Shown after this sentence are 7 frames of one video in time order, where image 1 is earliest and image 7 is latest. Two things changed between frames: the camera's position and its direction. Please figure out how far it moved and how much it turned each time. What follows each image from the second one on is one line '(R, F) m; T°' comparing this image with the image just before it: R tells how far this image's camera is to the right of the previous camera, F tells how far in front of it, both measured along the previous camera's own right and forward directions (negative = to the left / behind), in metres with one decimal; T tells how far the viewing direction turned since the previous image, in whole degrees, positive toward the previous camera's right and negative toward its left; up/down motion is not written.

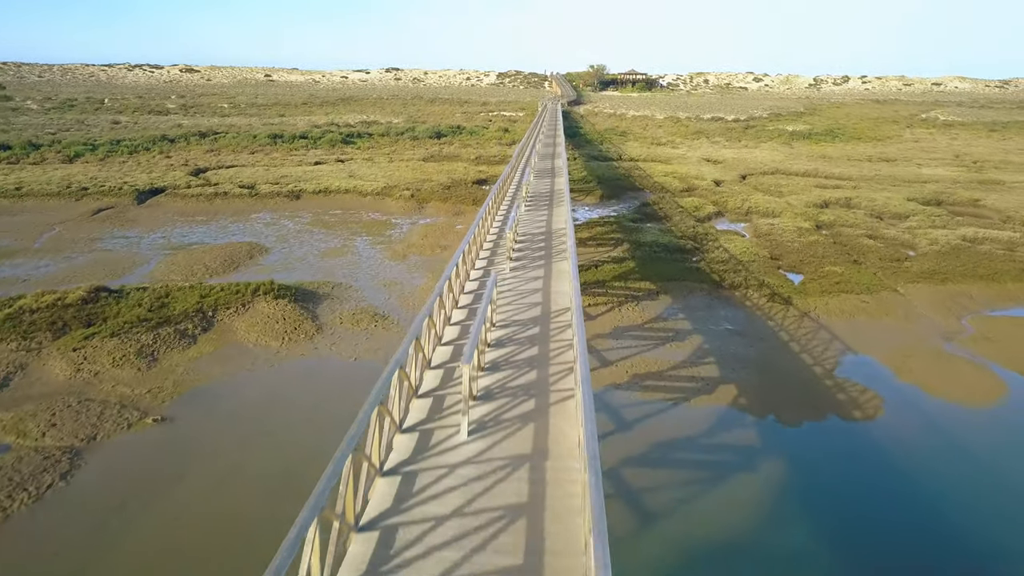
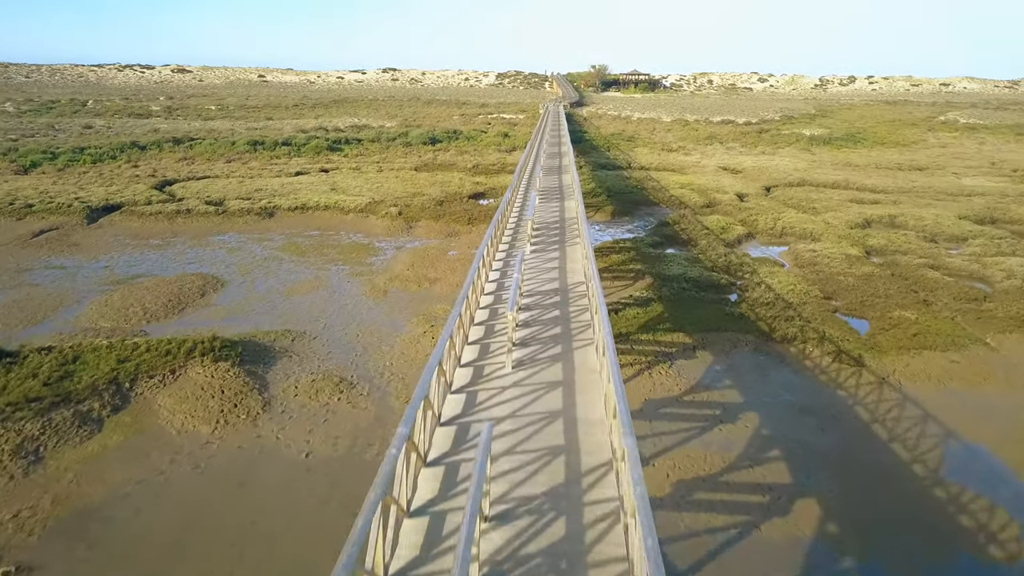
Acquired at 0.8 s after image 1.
(0.0, +2.3) m; 0°
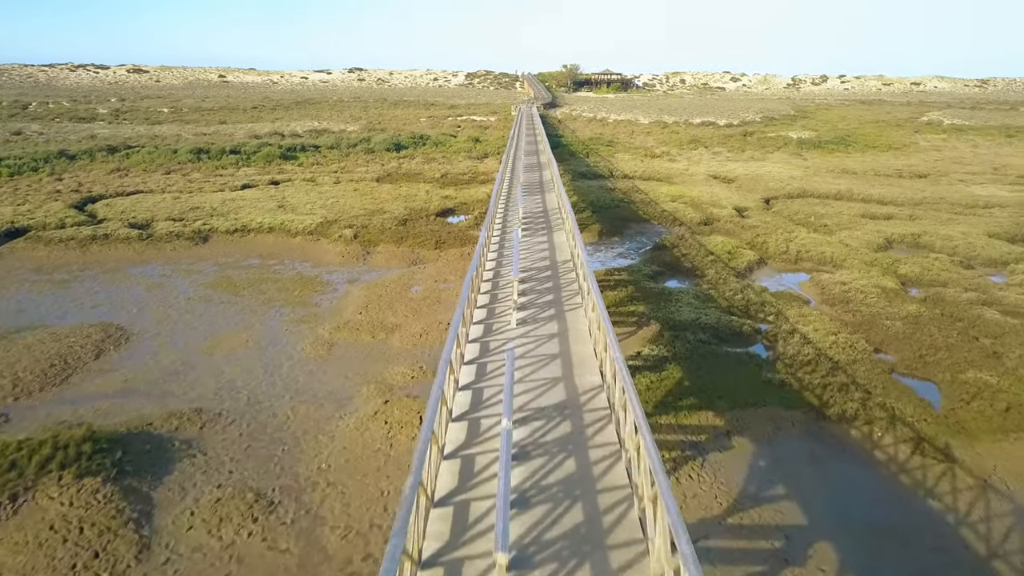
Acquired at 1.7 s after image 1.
(0.0, +2.3) m; +2°
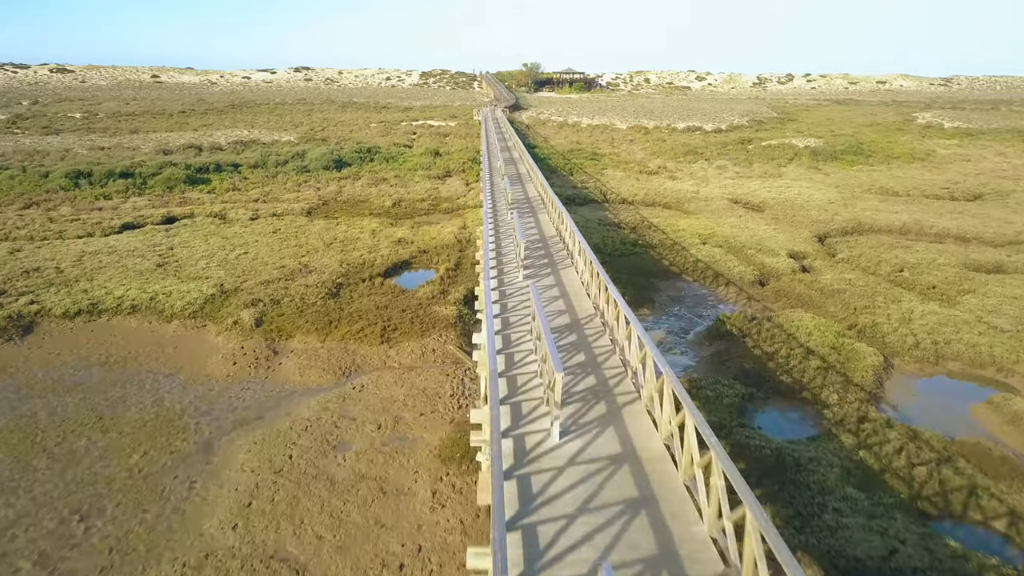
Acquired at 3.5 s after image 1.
(-0.3, +5.1) m; +3°
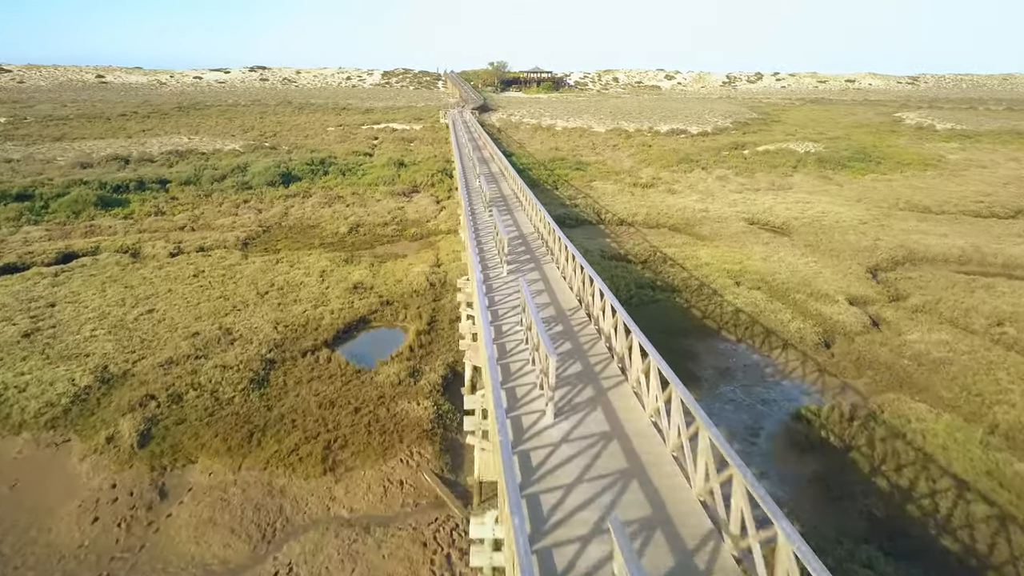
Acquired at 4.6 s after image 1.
(-0.3, +3.1) m; +2°
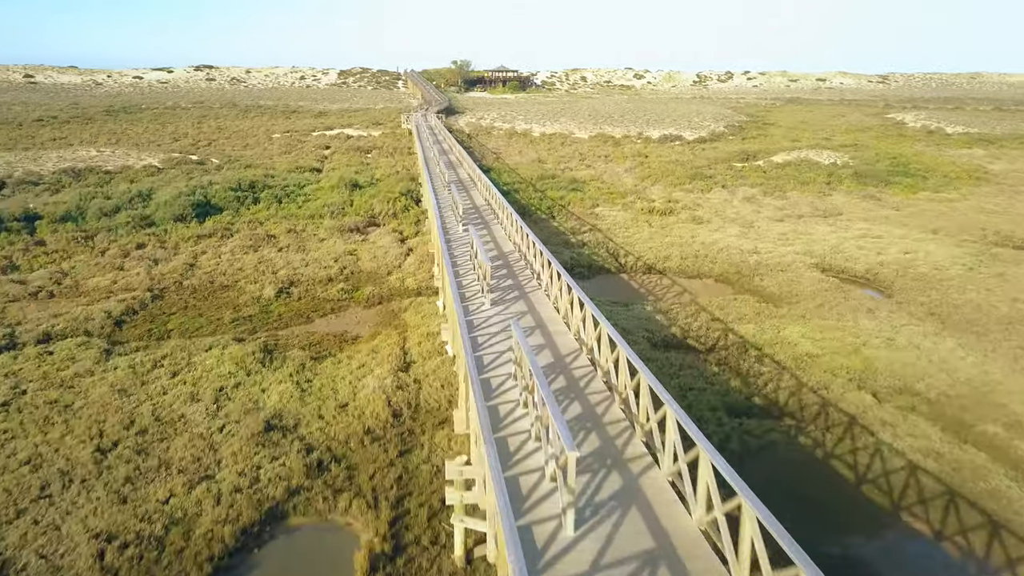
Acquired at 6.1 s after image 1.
(-0.4, +4.5) m; +3°
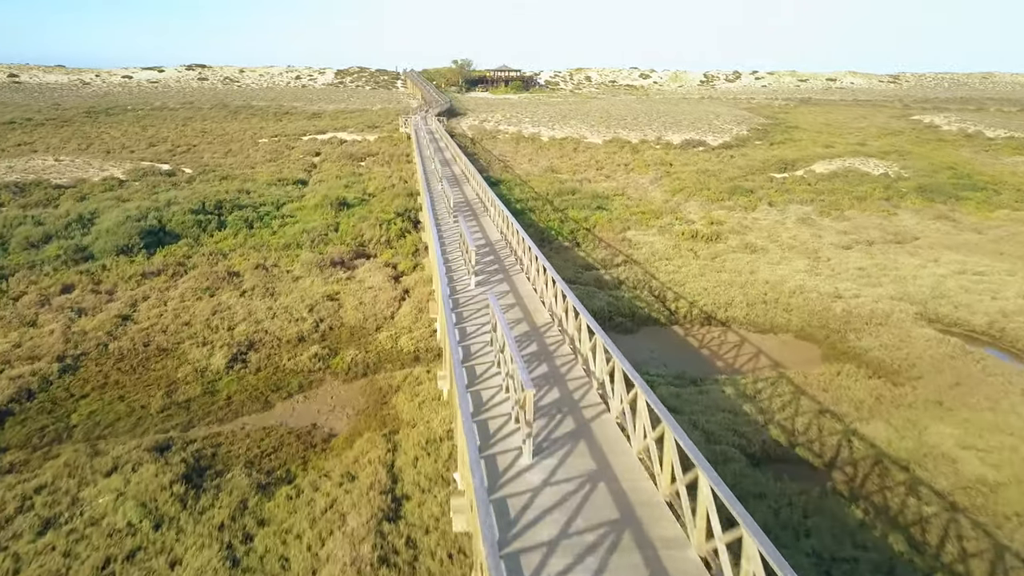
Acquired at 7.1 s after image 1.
(-0.3, +2.7) m; 0°
